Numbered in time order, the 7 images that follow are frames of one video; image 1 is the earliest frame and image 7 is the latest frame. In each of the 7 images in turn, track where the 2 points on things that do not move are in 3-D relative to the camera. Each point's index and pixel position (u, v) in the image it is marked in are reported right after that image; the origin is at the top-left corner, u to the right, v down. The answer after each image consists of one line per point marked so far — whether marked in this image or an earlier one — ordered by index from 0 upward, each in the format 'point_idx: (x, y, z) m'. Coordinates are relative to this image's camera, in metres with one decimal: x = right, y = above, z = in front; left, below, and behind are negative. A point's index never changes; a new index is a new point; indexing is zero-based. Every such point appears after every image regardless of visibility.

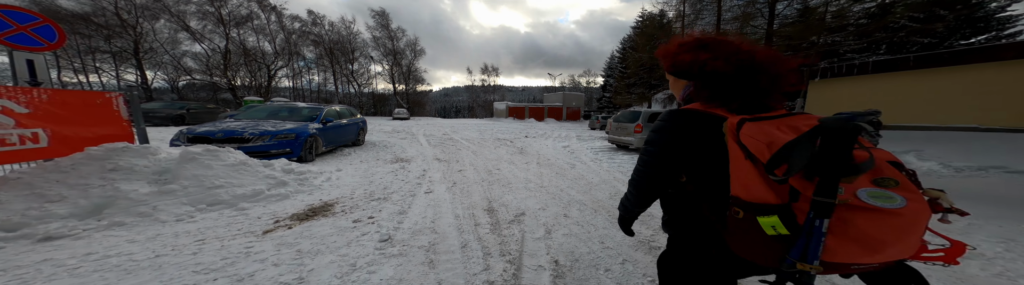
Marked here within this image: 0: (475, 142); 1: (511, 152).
0: (-1.8, 0.0, +12.5) m
1: (-0.1, -0.3, +10.3) m
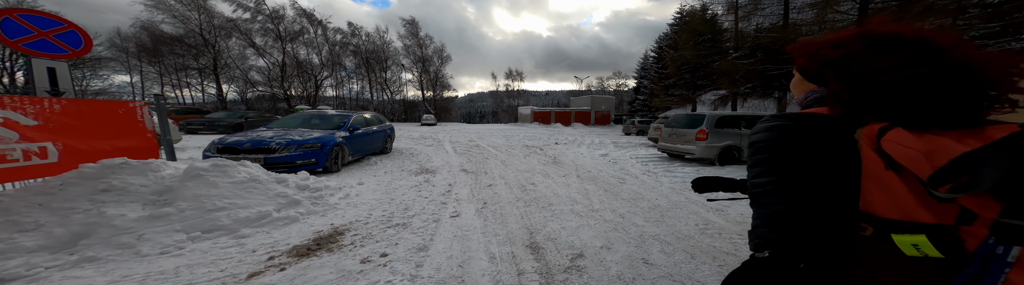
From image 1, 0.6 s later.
0: (-0.4, -0.3, +11.7) m
1: (+1.1, -0.6, +9.4) m
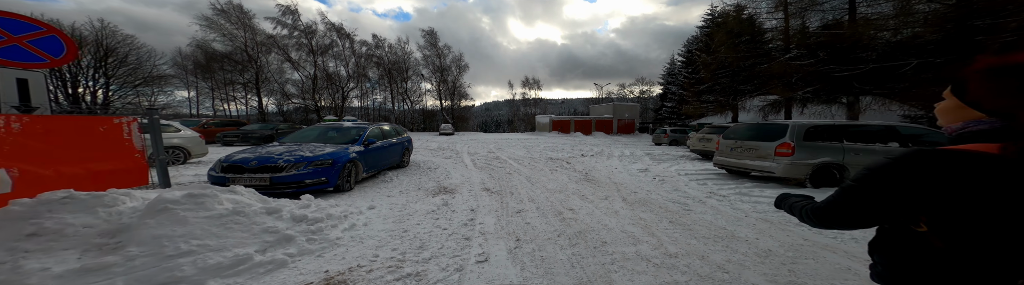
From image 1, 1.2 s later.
0: (+0.6, -0.8, +10.7) m
1: (+1.9, -1.1, +8.3) m
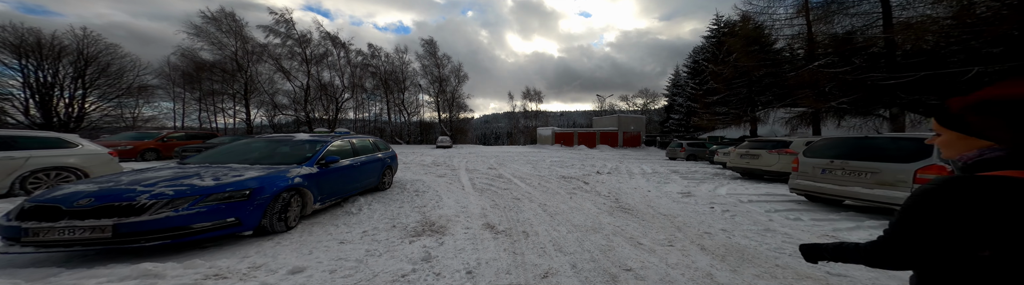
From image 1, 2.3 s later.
0: (+0.8, -1.3, +8.7) m
1: (+2.2, -1.4, +6.3) m
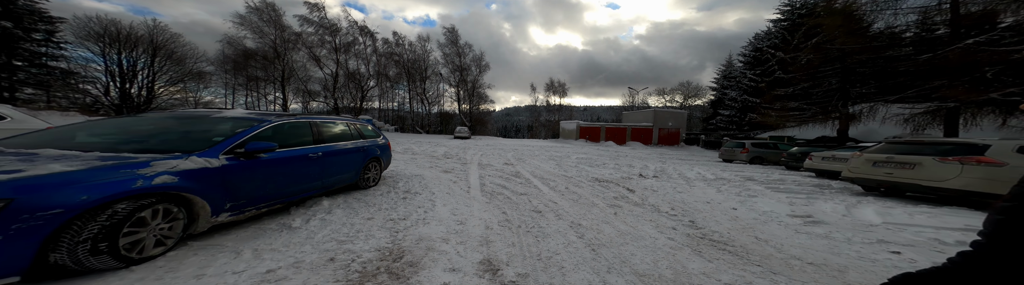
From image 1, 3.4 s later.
0: (+1.3, -1.1, +6.5) m
1: (+2.4, -1.3, +4.0) m
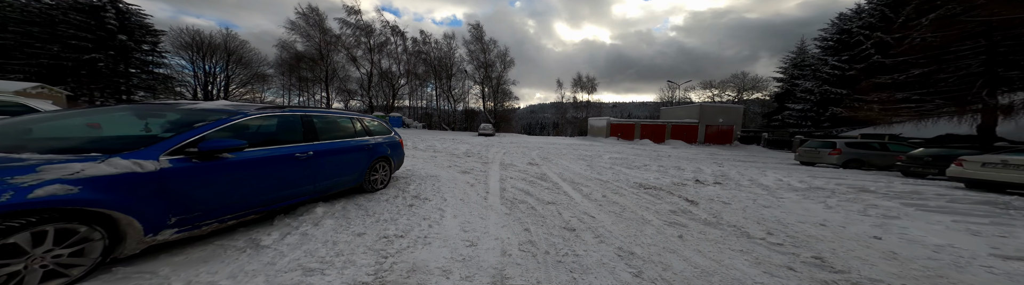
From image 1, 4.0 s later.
0: (+1.8, -1.1, +5.3) m
1: (+2.7, -1.3, +2.8) m
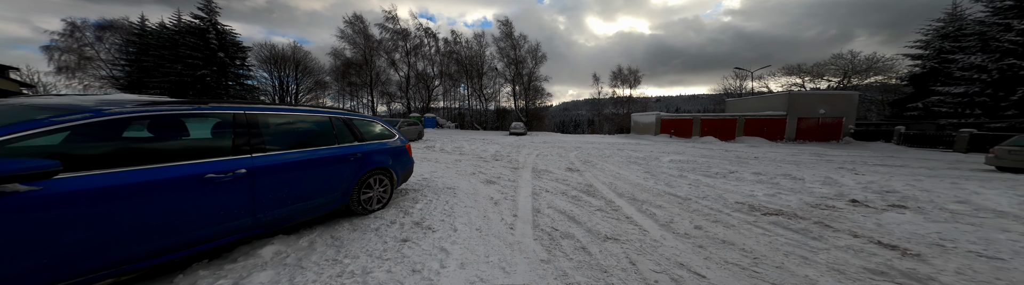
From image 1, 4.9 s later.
0: (+2.3, -1.1, +3.4) m
1: (+2.9, -1.3, +0.7) m
